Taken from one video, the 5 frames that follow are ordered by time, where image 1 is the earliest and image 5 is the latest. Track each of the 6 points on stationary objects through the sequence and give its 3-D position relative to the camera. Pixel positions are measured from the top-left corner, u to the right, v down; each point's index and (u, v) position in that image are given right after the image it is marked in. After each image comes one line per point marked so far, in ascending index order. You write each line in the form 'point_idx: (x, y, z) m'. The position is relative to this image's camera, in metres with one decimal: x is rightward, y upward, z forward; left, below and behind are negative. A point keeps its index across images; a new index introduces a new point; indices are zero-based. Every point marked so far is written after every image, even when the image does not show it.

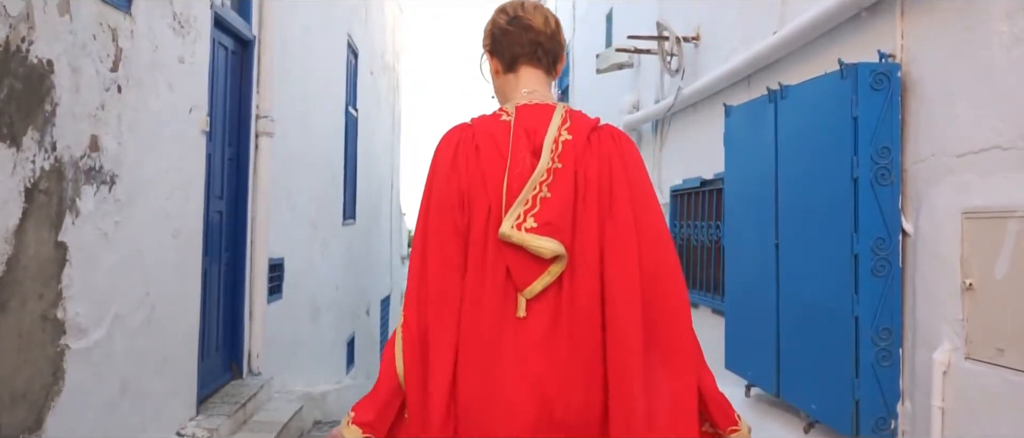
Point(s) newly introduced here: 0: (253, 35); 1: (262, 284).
0: (-1.4, +1.0, +4.6) m
1: (-1.3, -0.4, +4.6) m
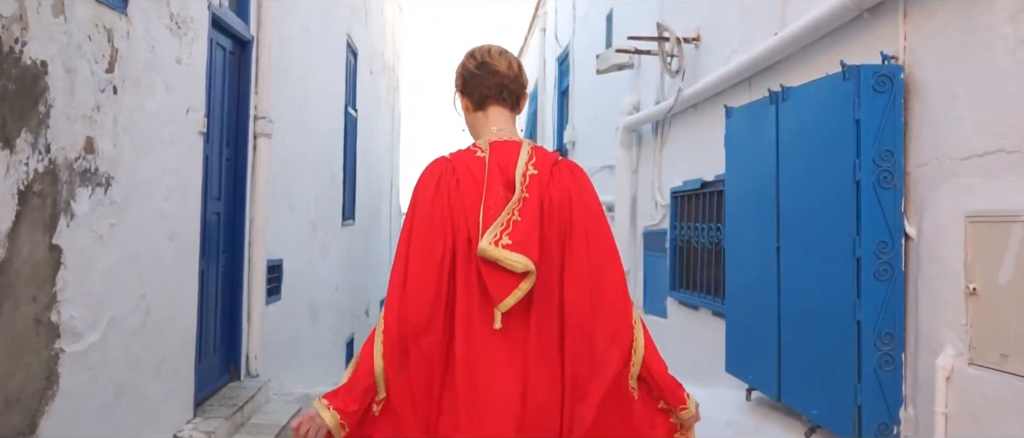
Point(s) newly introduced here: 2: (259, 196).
0: (-1.4, +1.0, +4.6) m
1: (-1.4, -0.4, +4.6) m
2: (-1.4, +0.1, +4.6) m
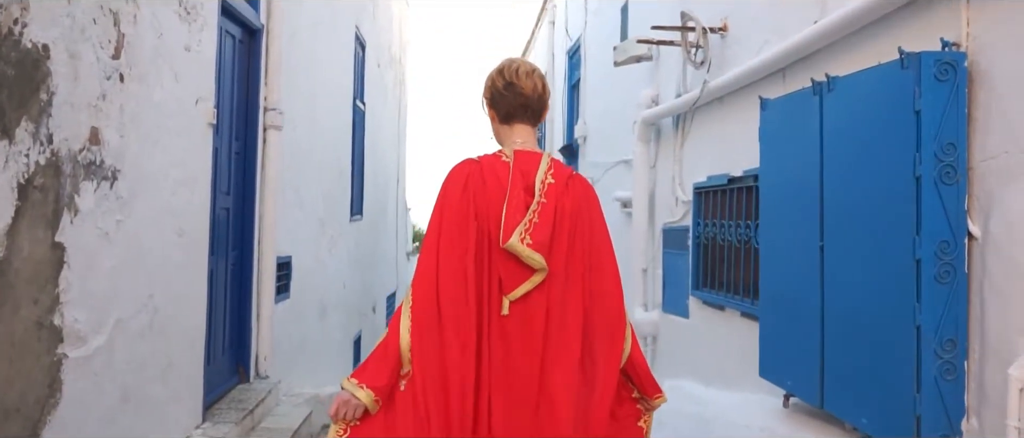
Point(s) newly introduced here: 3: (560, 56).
0: (-1.3, +1.0, +4.4) m
1: (-1.3, -0.3, +4.5) m
2: (-1.3, +0.1, +4.4) m
3: (+0.6, +2.1, +11.1) m
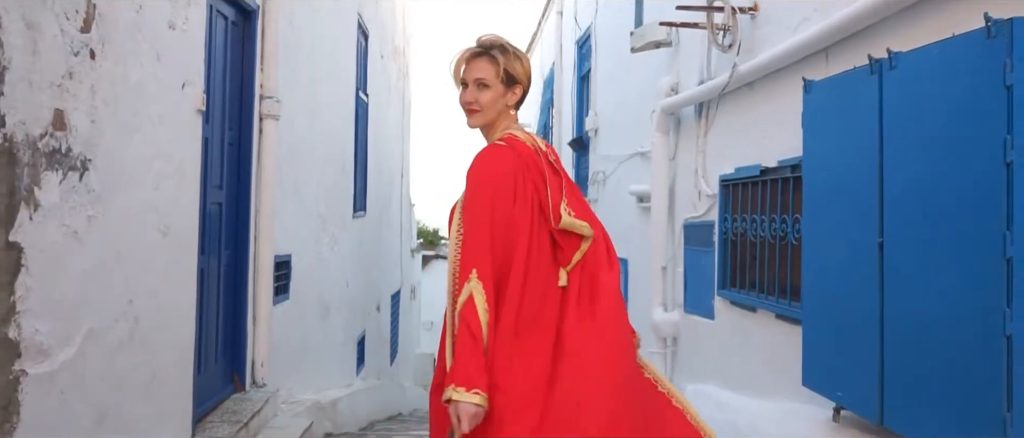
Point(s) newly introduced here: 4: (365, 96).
0: (-1.2, +1.0, +4.1) m
1: (-1.2, -0.3, +4.1) m
2: (-1.2, +0.2, +4.1) m
3: (+0.7, +2.2, +10.7) m
4: (-1.4, +1.2, +8.0) m
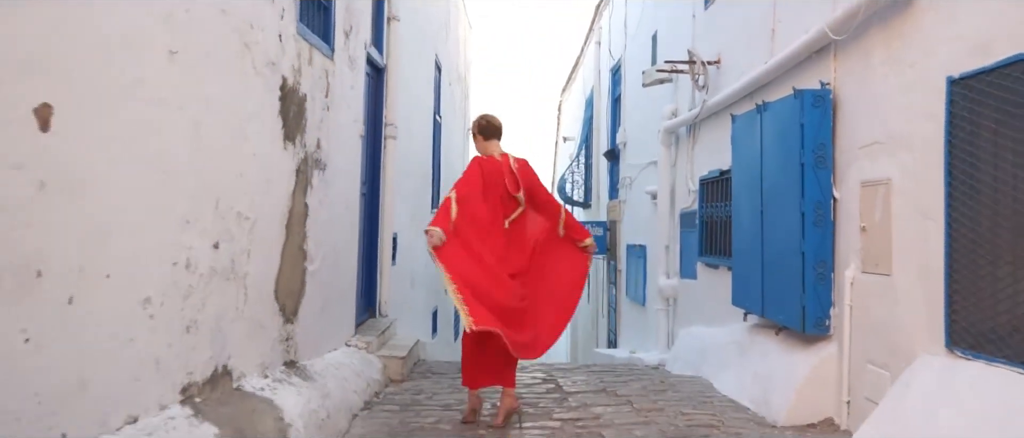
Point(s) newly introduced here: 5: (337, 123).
0: (-0.9, +1.1, +6.2) m
1: (-0.9, -0.2, +6.2) m
2: (-0.9, +0.3, +6.2) m
3: (+1.4, +2.2, +12.7) m
4: (-0.9, +1.2, +10.1) m
5: (-0.9, +0.5, +4.6) m
